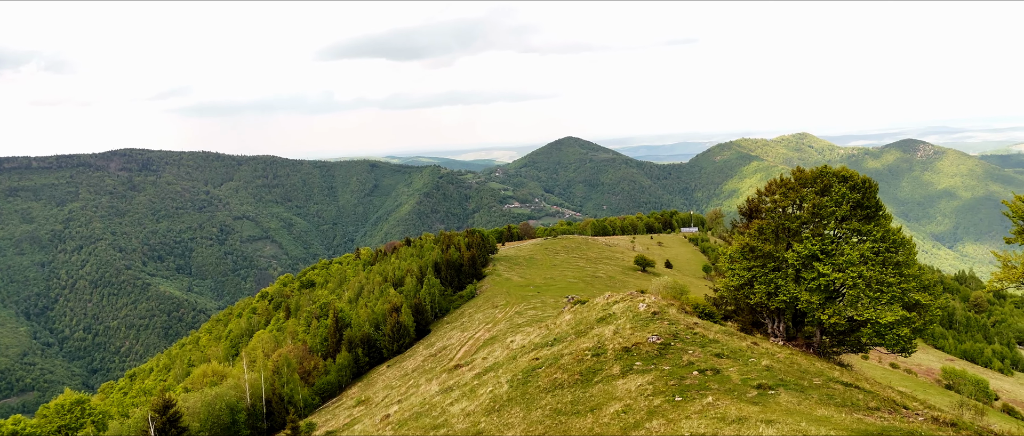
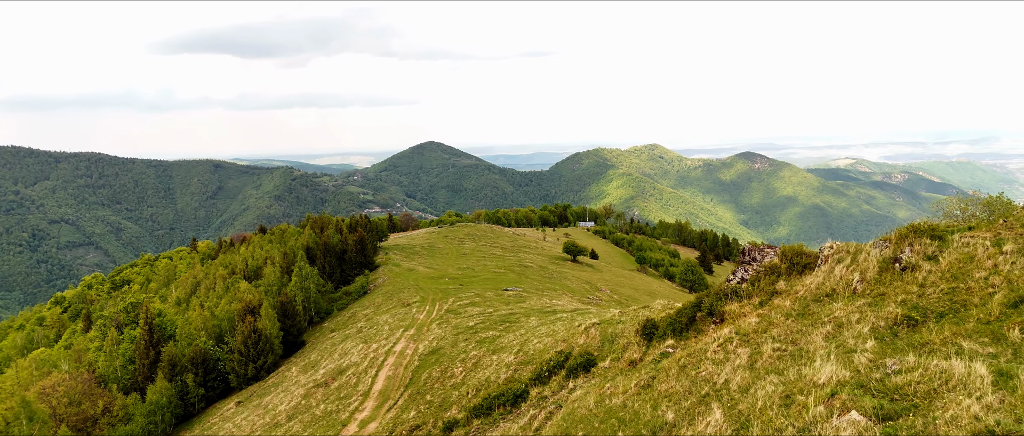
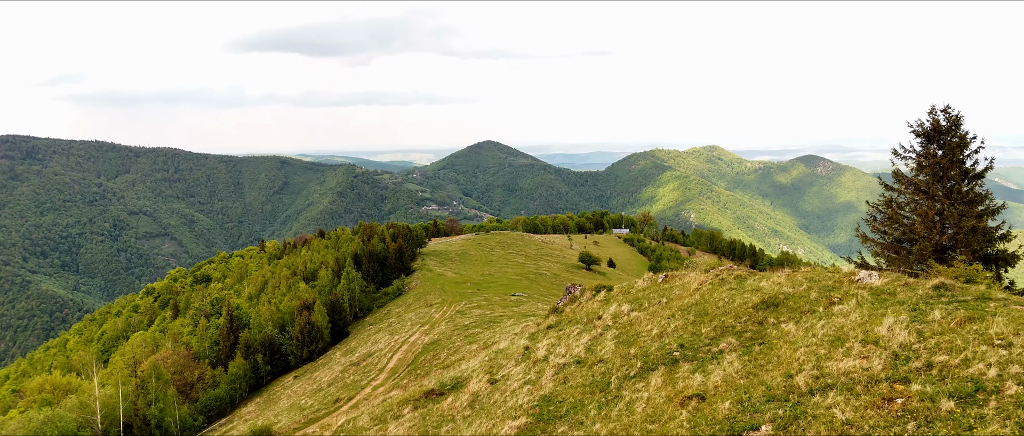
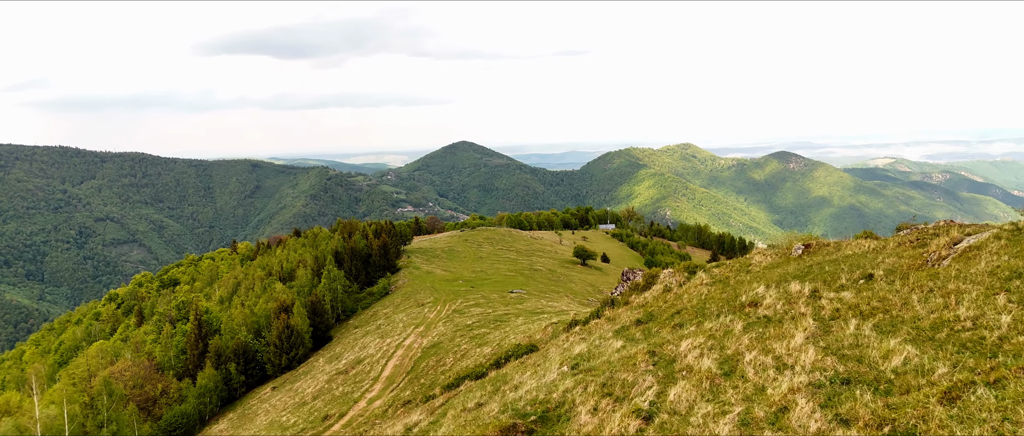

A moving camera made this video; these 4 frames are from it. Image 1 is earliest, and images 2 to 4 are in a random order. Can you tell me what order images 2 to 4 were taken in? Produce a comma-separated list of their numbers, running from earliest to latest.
3, 4, 2
